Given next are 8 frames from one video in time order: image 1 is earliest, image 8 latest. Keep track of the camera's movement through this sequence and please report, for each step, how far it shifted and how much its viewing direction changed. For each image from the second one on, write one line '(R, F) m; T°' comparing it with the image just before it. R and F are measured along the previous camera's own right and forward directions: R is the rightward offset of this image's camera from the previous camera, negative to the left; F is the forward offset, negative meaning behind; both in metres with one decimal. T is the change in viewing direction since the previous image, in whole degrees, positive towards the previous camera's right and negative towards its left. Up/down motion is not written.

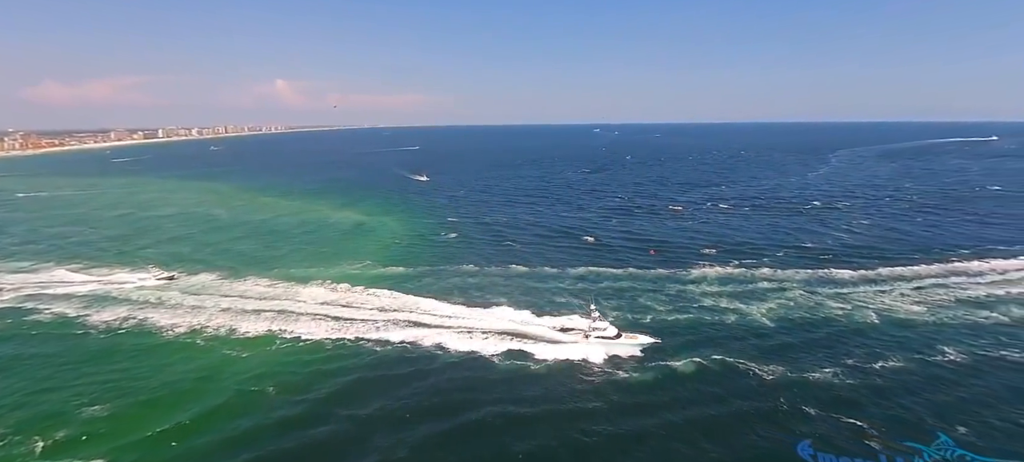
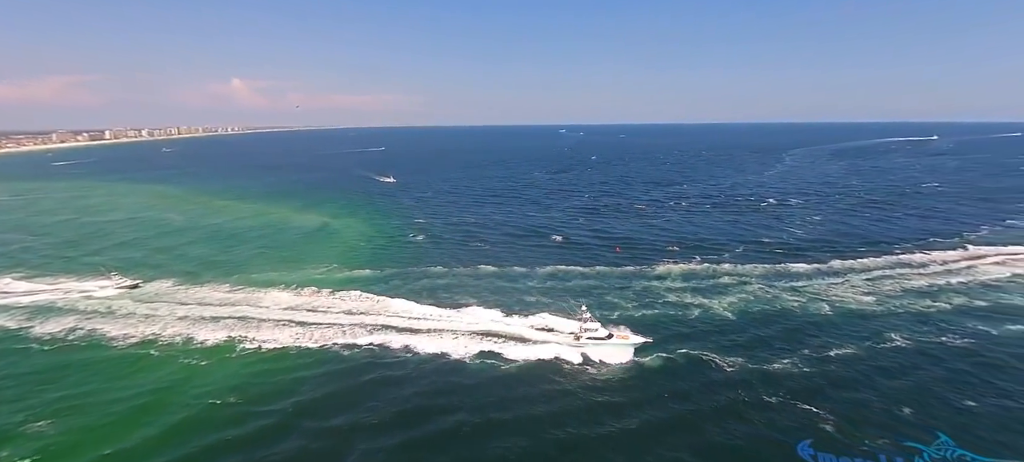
(0.0, 0.0) m; +4°
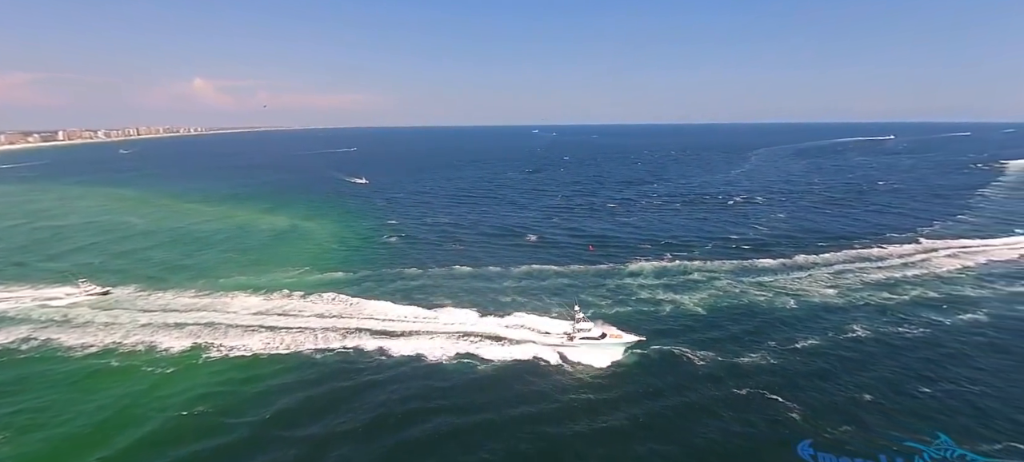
(0.0, 0.0) m; +3°
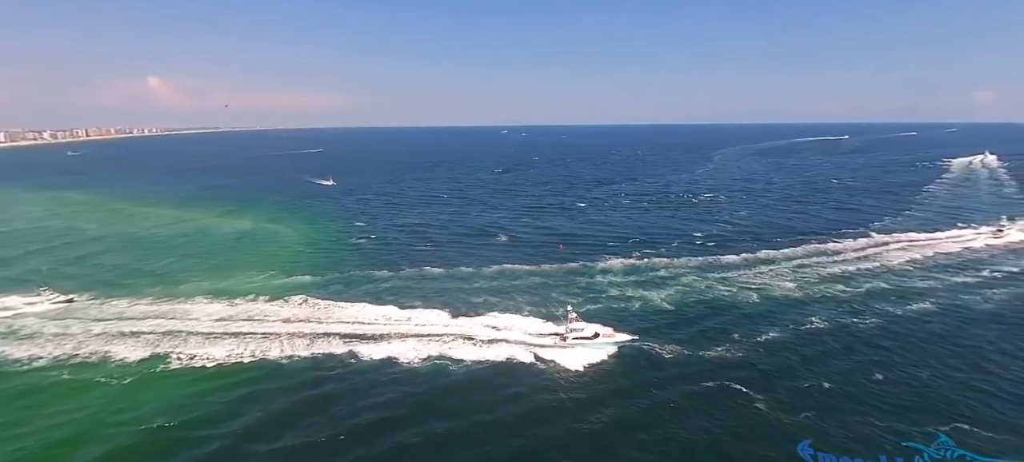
(0.0, 0.0) m; +3°
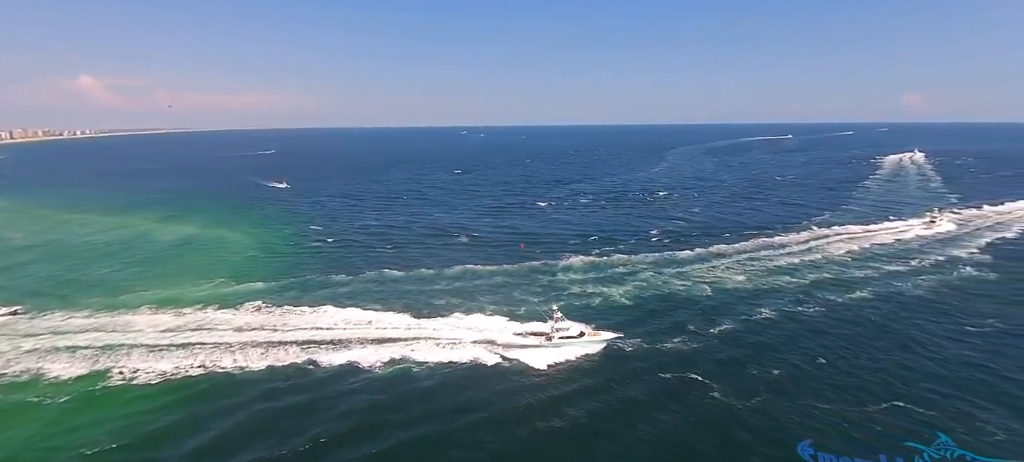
(0.0, 0.0) m; +5°
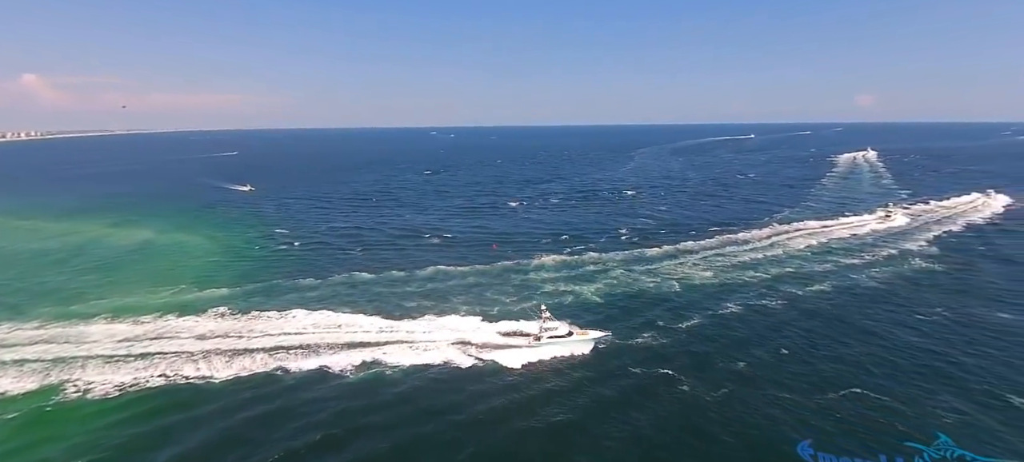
(0.0, 0.0) m; +3°
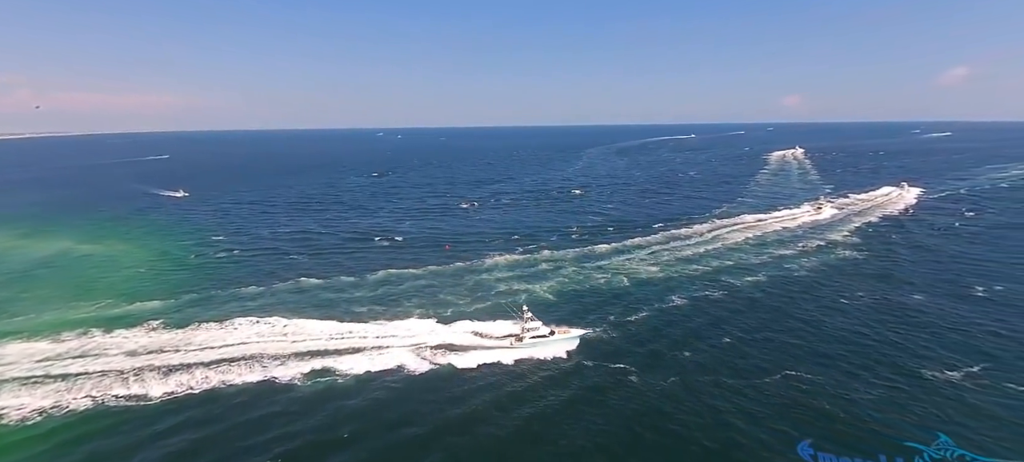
(-7.0, +2.9) m; +6°
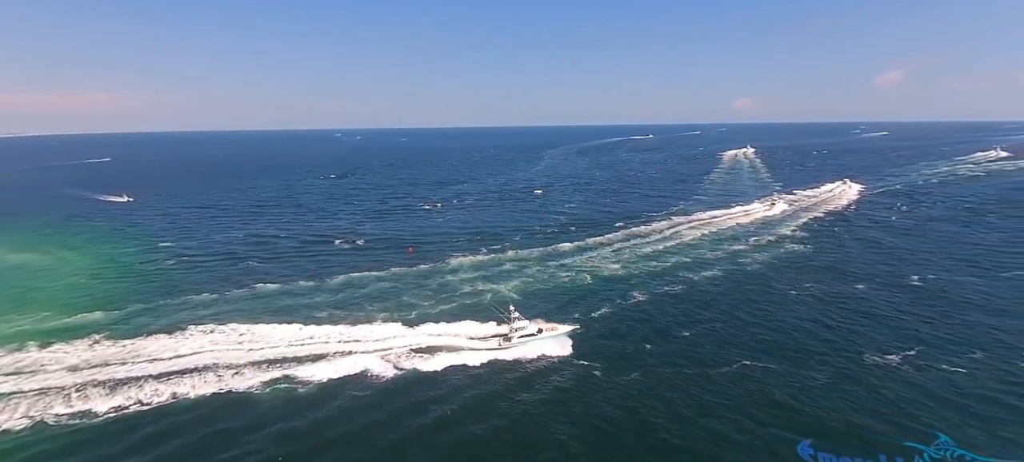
(-0.7, -0.6) m; +4°
